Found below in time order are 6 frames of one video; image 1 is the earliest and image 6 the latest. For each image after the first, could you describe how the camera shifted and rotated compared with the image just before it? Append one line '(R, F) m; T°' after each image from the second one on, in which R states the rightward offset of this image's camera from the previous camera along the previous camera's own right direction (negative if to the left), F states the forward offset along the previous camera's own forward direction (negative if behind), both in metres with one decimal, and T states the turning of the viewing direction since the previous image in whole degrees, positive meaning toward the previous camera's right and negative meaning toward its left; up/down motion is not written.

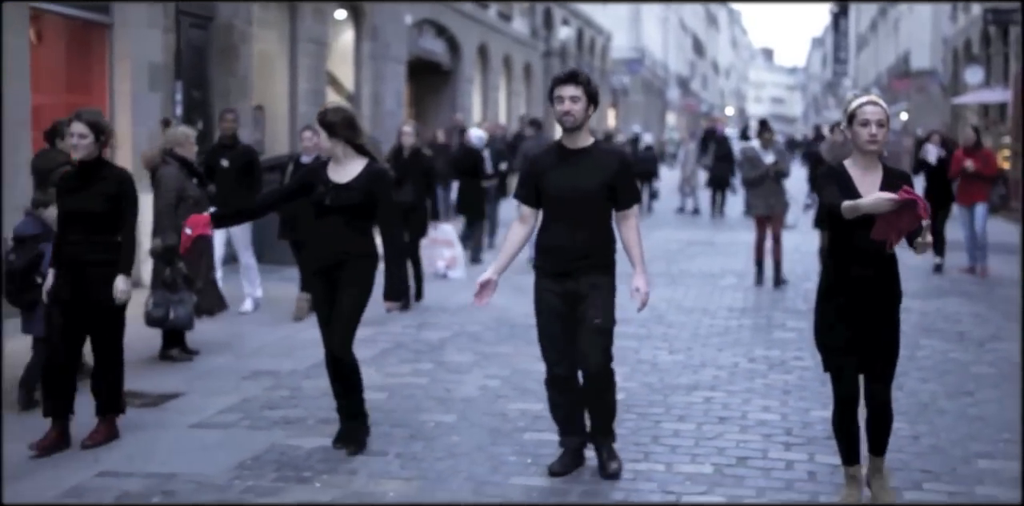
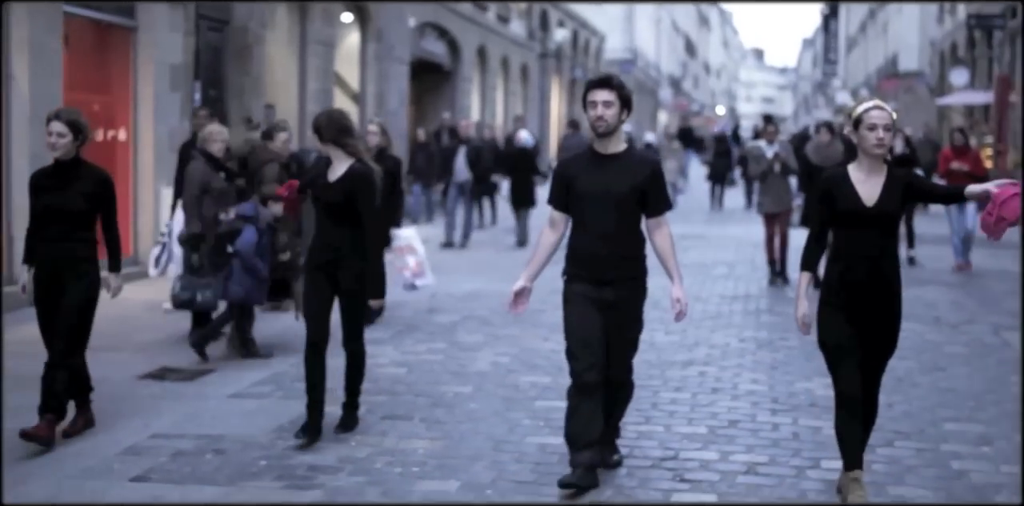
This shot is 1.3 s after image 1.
(-0.1, -0.7) m; 0°
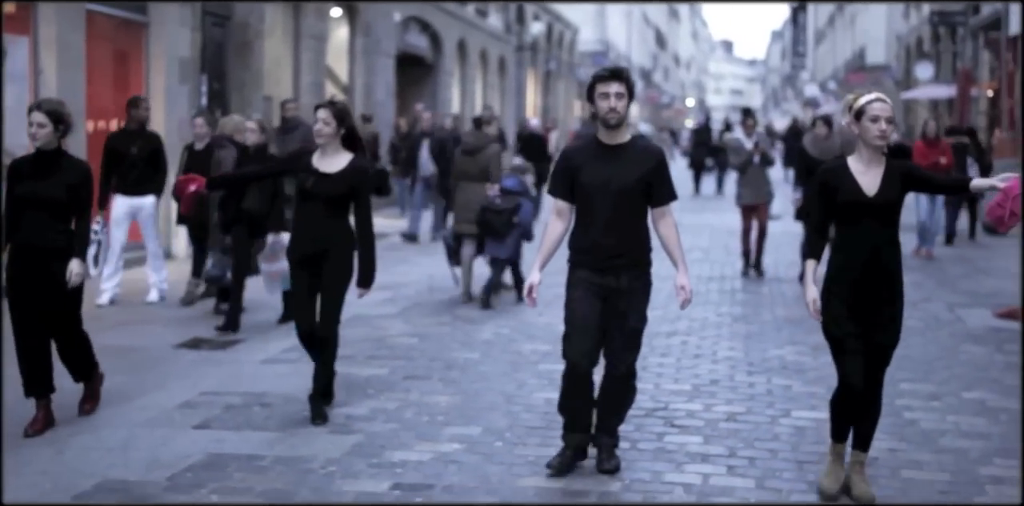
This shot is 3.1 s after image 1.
(-0.2, -0.9) m; +1°
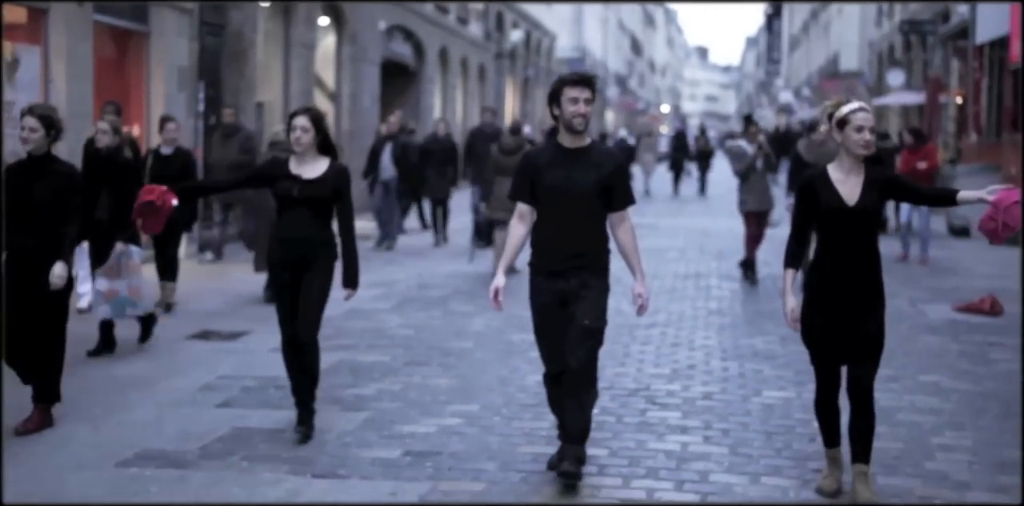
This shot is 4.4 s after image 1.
(-0.1, -0.7) m; +1°
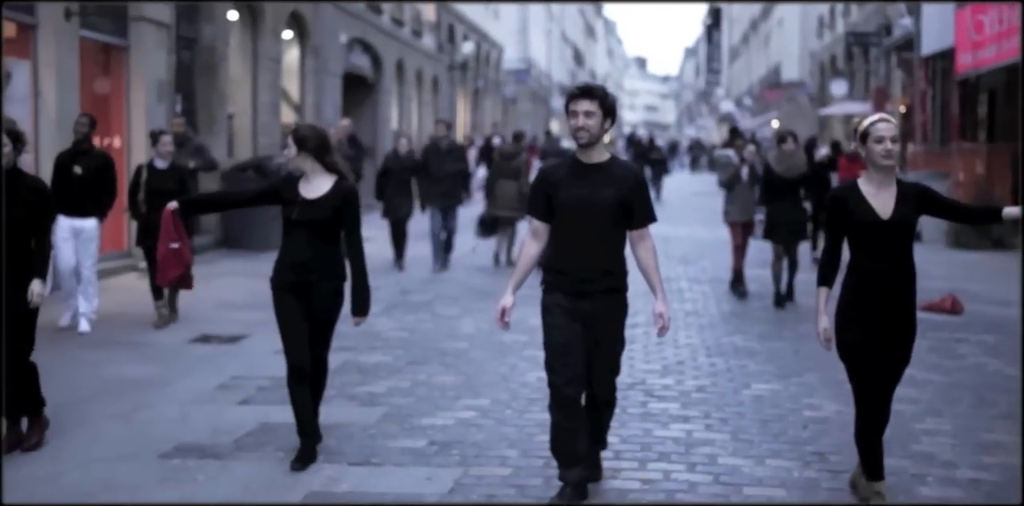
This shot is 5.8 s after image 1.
(-0.4, -0.4) m; +3°
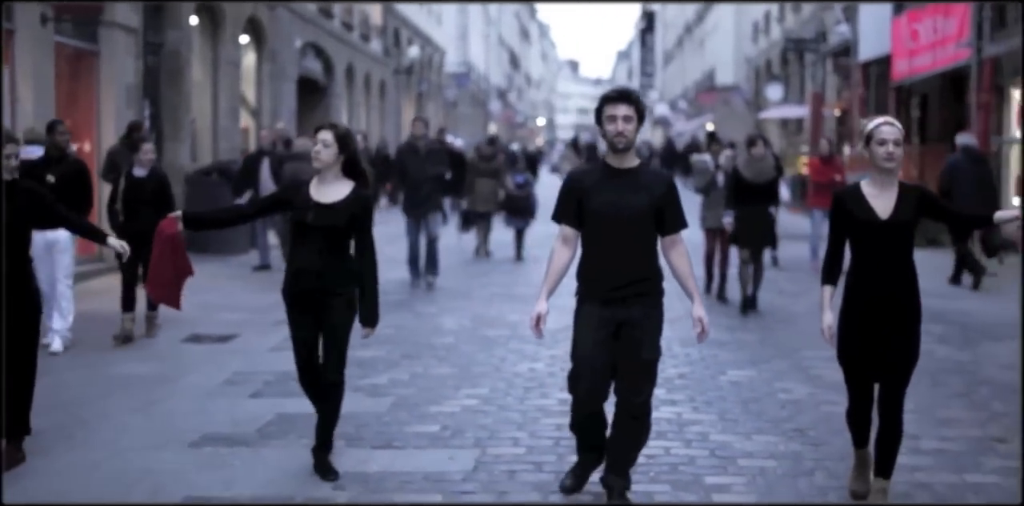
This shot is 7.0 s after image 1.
(-0.4, -0.6) m; +3°
